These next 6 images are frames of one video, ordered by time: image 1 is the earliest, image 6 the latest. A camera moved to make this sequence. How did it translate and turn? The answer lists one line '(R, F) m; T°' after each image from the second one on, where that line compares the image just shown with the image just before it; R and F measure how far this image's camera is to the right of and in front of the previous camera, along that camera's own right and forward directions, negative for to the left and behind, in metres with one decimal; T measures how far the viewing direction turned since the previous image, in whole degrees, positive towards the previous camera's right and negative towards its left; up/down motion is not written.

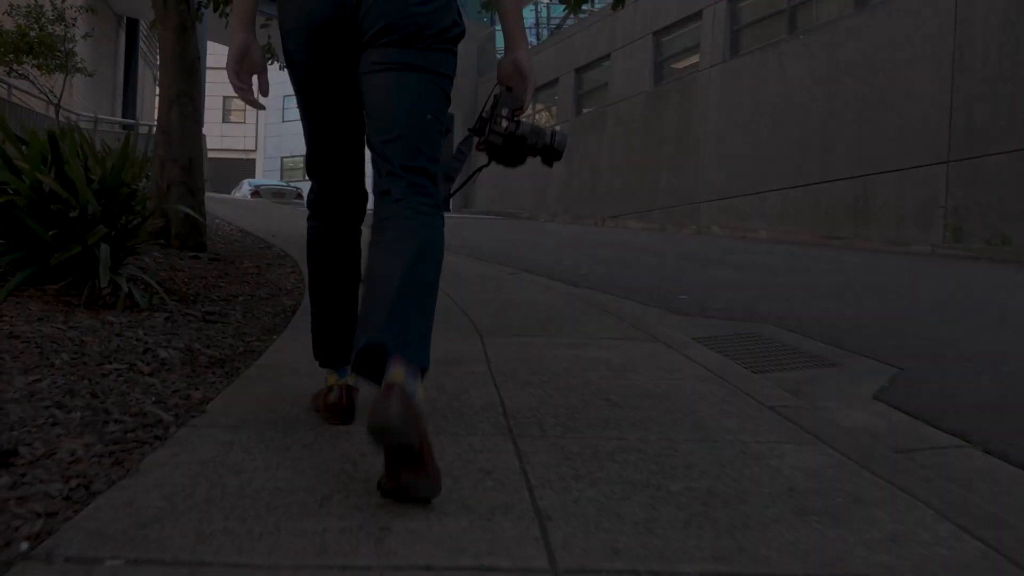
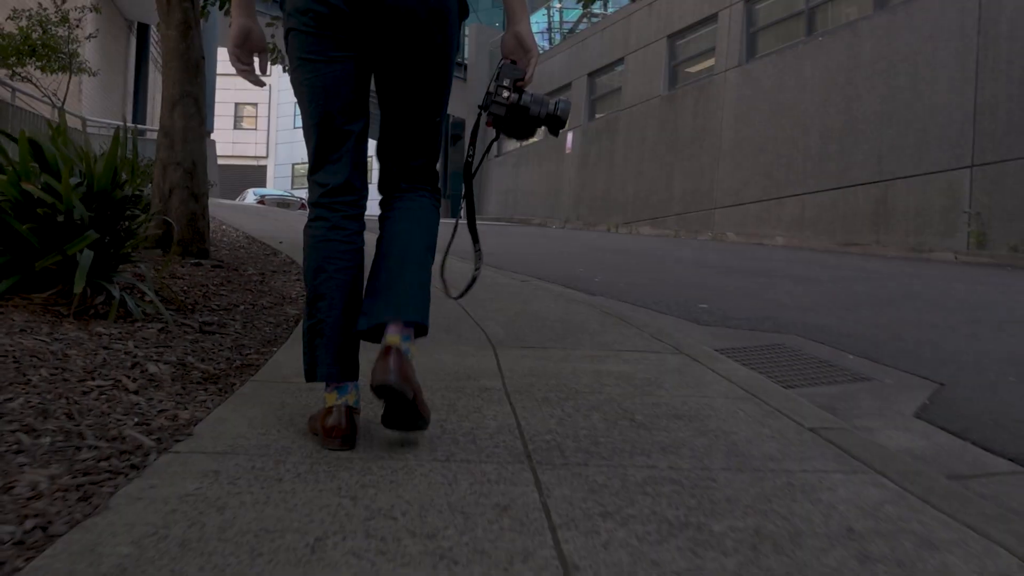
(0.0, +0.3) m; -1°
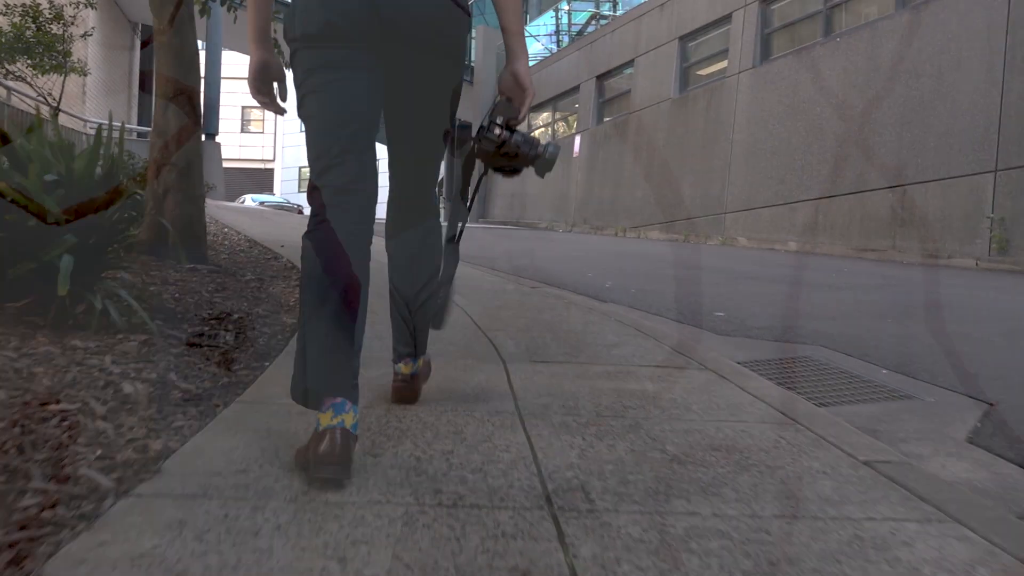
(0.0, +0.3) m; 0°
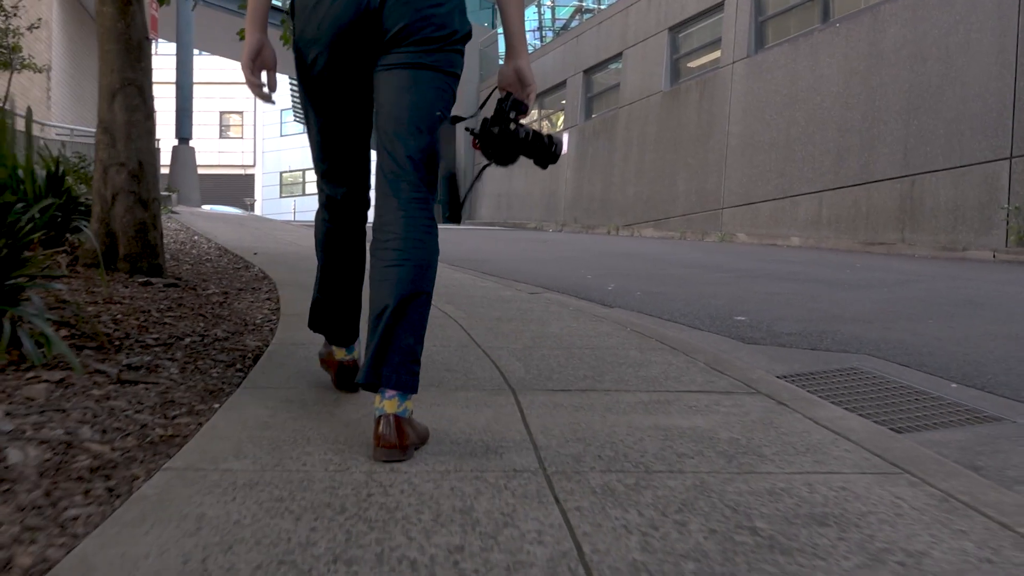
(-0.1, +0.7) m; +1°
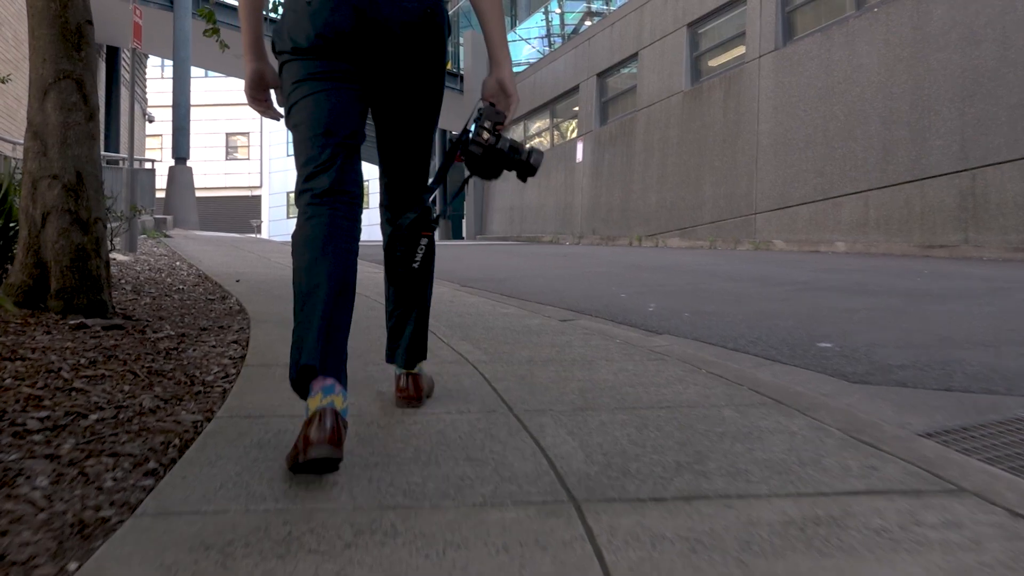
(-0.1, +1.2) m; -1°
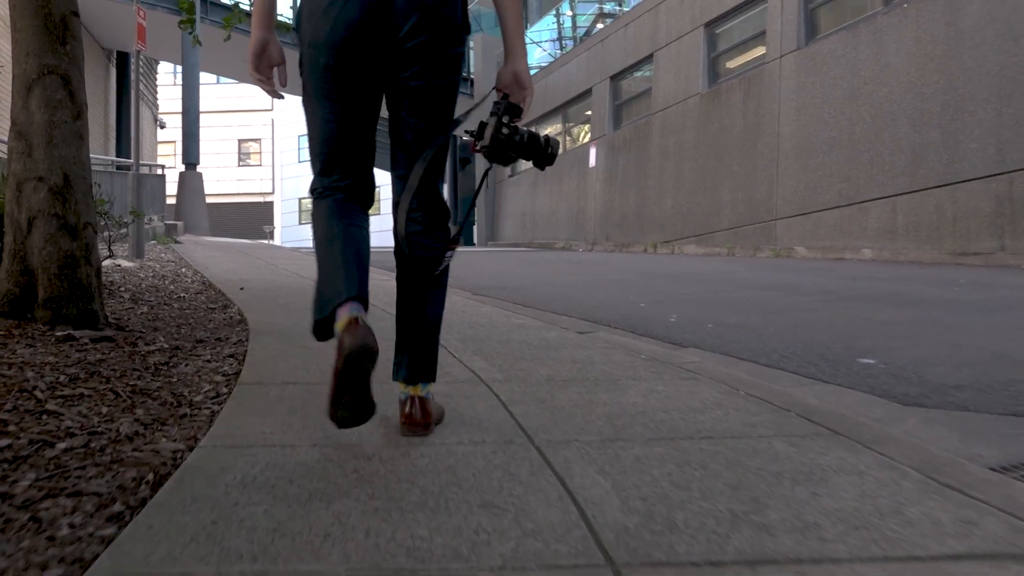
(0.0, +0.3) m; -1°
